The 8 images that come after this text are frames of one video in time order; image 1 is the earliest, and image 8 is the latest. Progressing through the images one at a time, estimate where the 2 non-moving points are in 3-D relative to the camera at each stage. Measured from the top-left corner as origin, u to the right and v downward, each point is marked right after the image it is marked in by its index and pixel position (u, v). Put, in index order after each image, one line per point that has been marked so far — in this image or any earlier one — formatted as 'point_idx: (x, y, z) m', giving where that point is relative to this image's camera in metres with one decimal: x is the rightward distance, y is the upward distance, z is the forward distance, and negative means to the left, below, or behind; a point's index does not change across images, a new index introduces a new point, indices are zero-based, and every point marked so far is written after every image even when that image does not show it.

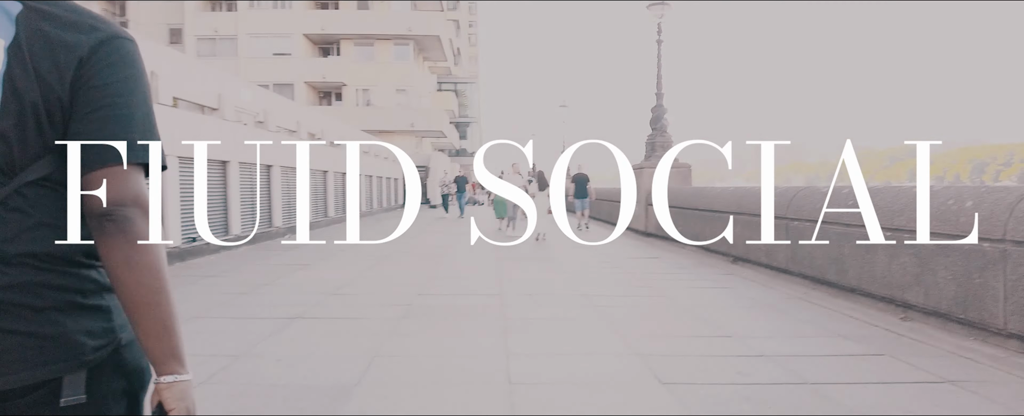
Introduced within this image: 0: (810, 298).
0: (+3.1, -1.0, +7.2) m
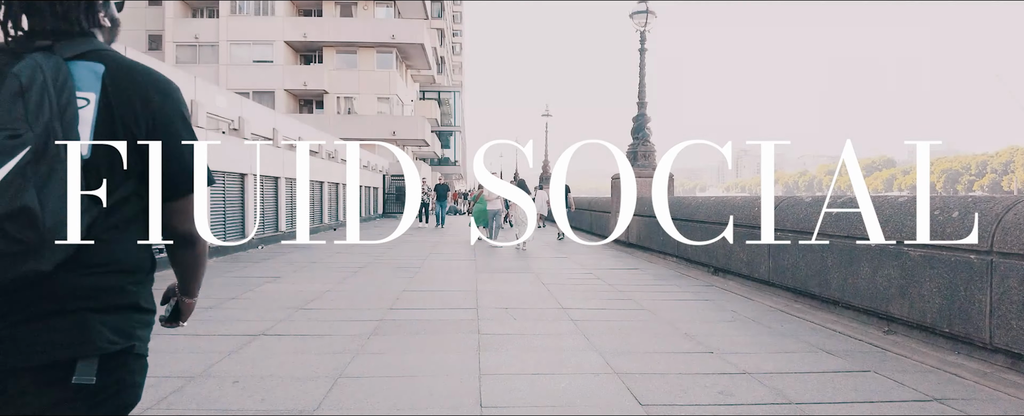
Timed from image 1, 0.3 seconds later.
0: (+2.9, -1.1, +7.1) m
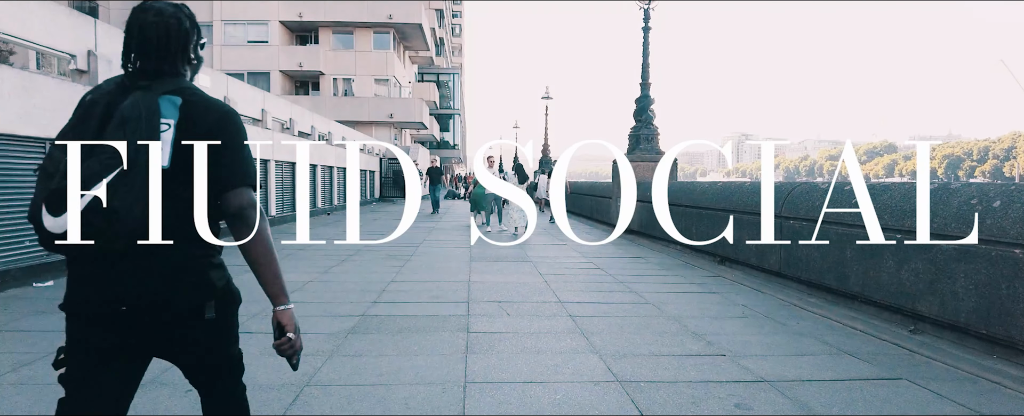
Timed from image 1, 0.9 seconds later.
0: (+2.8, -0.9, +6.6) m
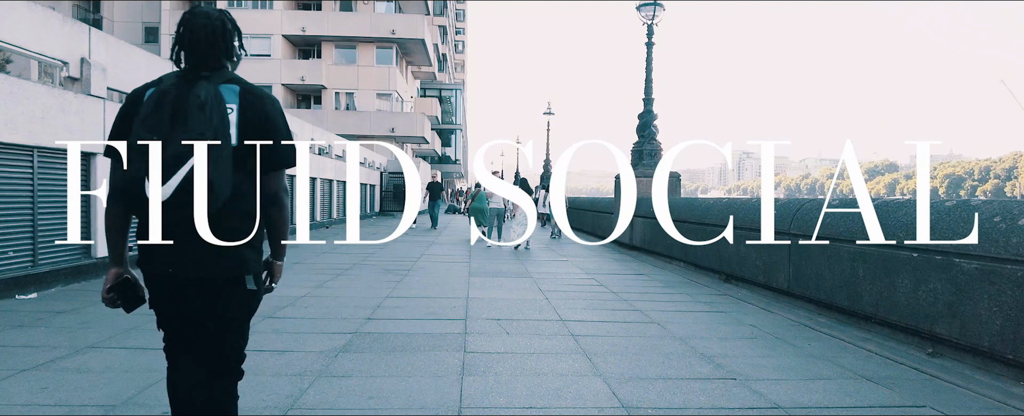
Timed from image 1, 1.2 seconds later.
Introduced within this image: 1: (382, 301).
0: (+2.8, -1.1, +6.3) m
1: (-1.4, -1.0, +7.0) m
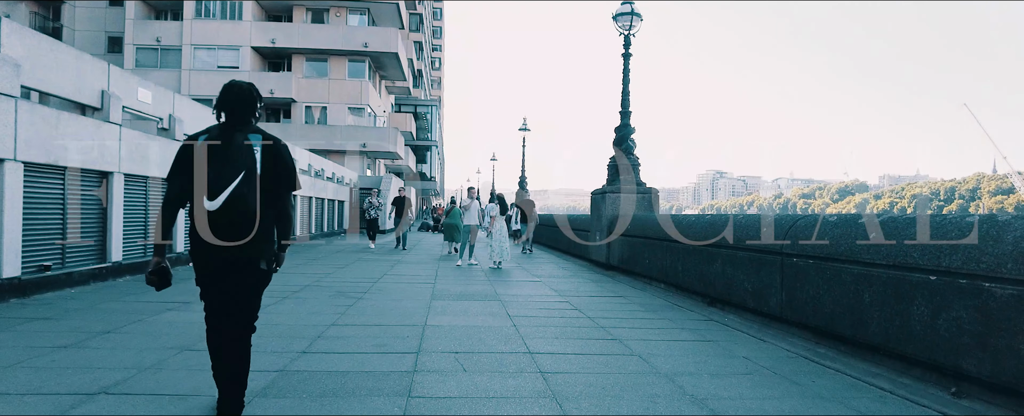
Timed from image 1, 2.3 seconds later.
0: (+2.5, -1.2, +5.6) m
1: (-1.7, -1.1, +6.2) m
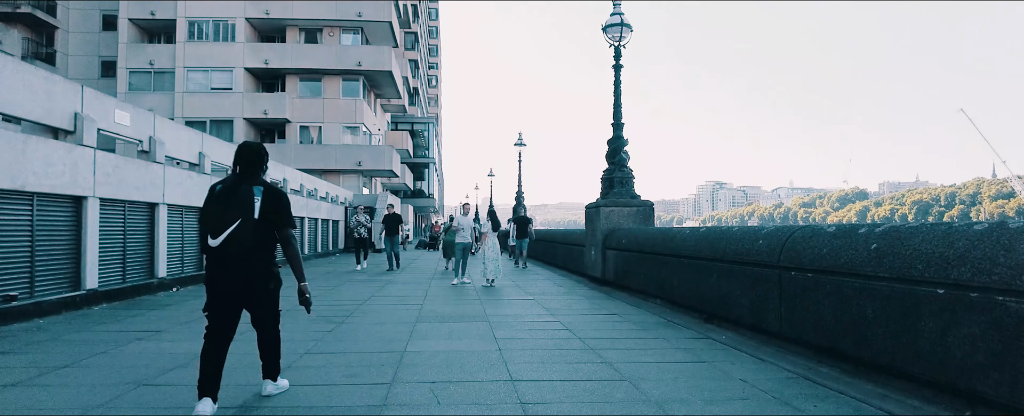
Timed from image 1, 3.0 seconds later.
0: (+2.4, -1.3, +5.3) m
1: (-1.9, -1.3, +5.8) m
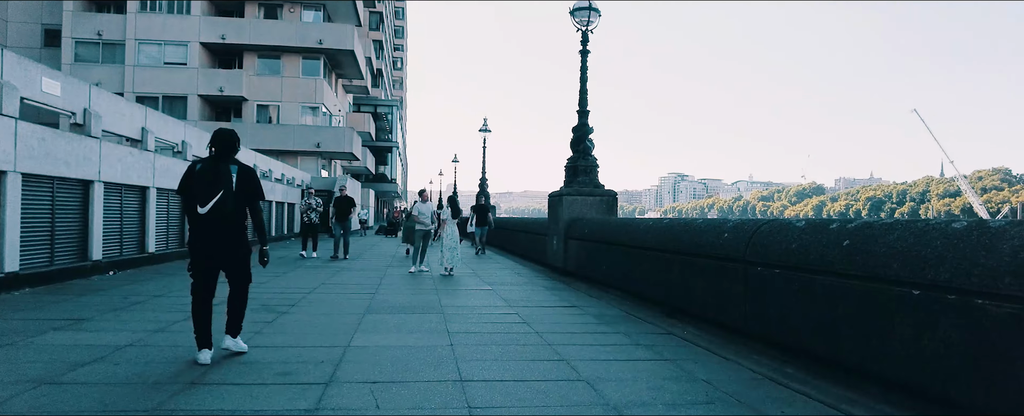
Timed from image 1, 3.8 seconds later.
0: (+2.0, -1.3, +5.0) m
1: (-2.2, -1.2, +5.3) m
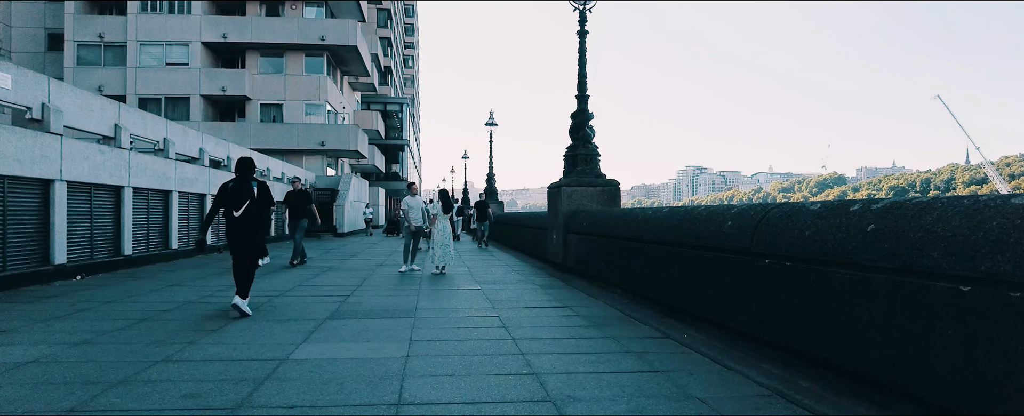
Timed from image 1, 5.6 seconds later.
0: (+1.7, -1.1, +4.1) m
1: (-2.5, -1.1, +4.5) m
